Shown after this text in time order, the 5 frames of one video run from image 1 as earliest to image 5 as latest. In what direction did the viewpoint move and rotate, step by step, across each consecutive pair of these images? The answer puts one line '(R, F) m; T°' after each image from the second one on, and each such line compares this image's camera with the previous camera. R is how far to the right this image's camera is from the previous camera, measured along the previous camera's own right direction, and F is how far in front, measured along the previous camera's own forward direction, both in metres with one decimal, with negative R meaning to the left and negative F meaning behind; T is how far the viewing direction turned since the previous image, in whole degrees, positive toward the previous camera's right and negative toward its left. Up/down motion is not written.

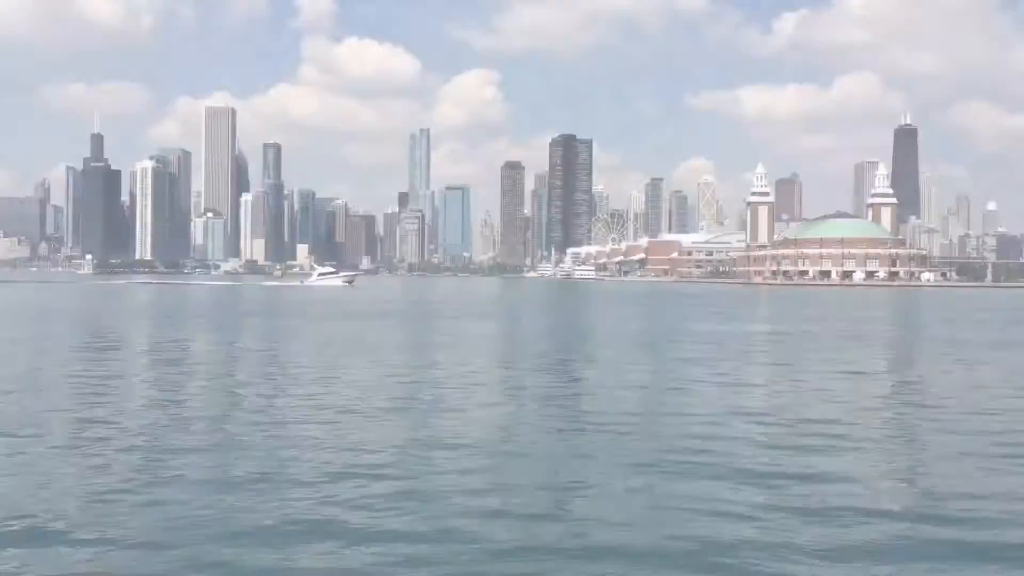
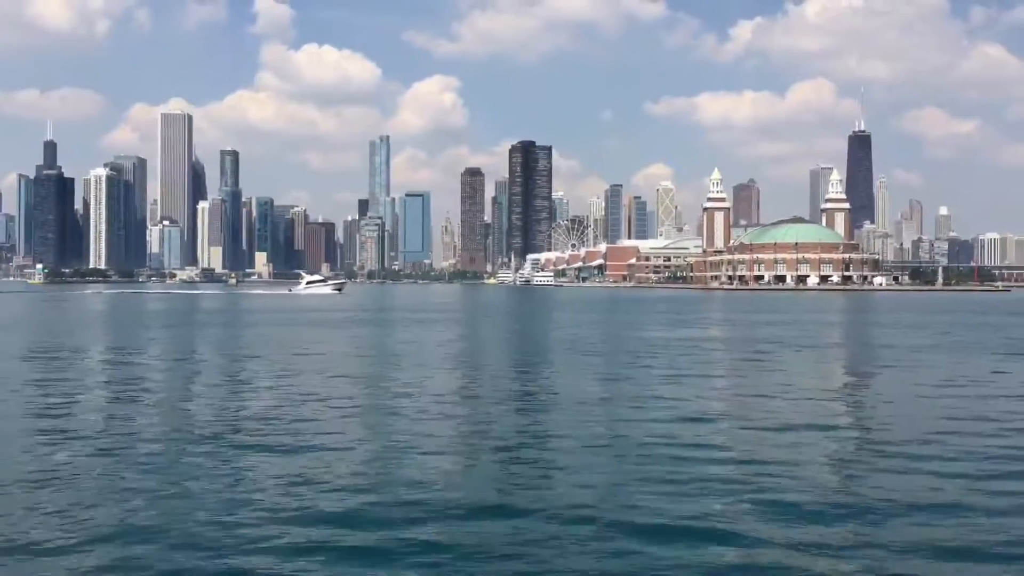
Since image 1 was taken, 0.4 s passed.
(+0.1, 0.0) m; +2°
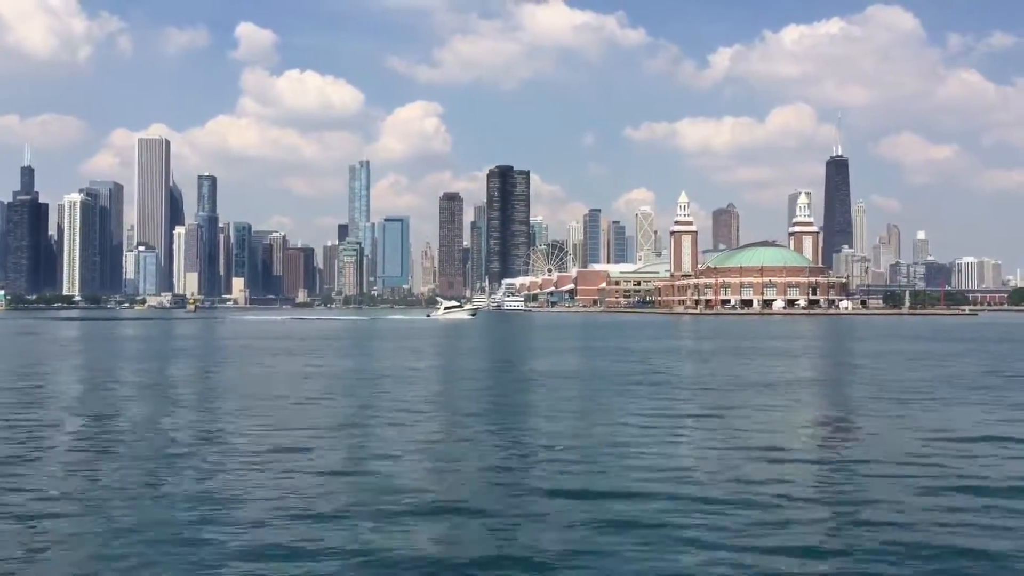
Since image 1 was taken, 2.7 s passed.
(+1.2, +1.0) m; +1°
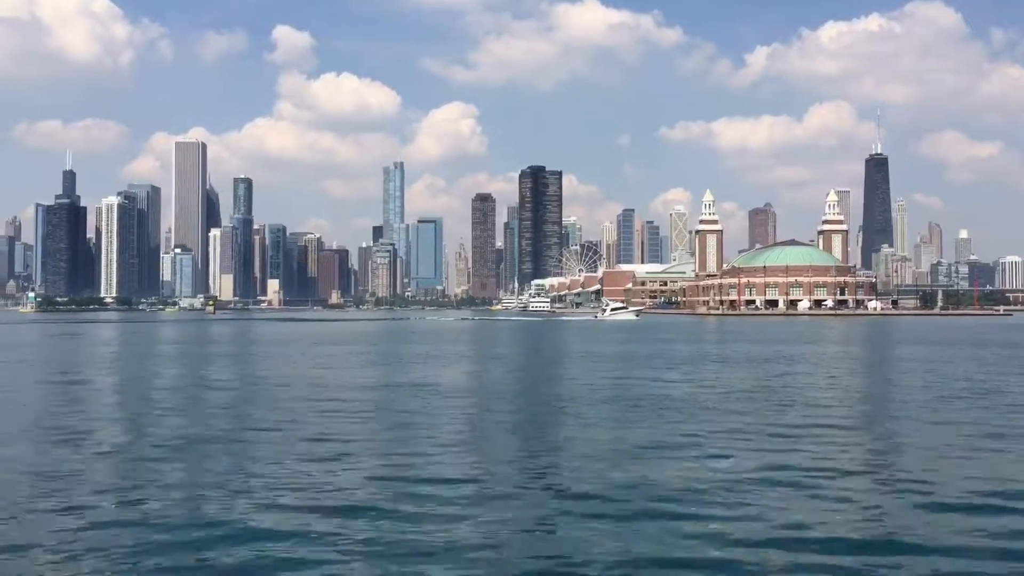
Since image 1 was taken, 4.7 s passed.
(+1.0, +1.0) m; -2°
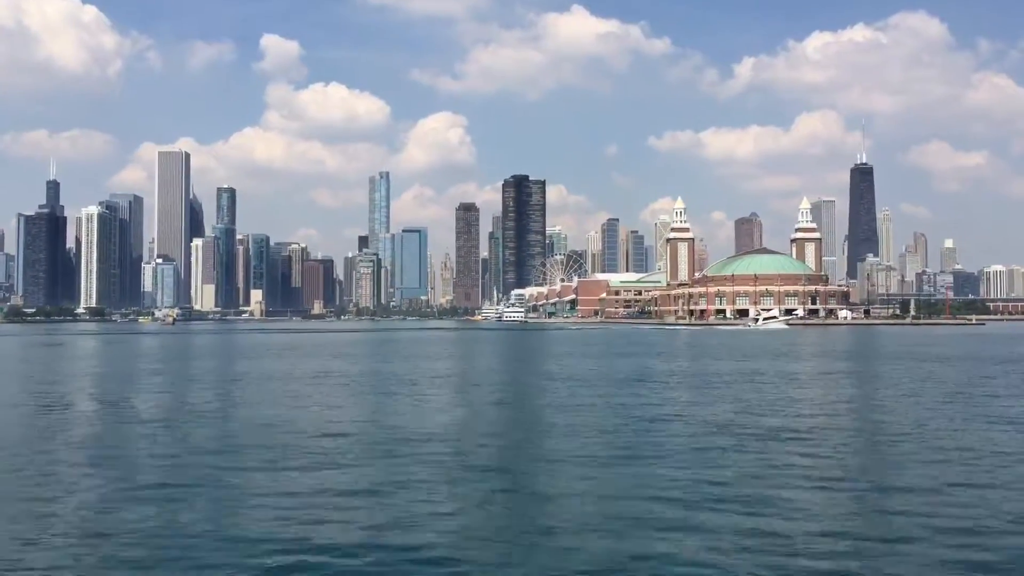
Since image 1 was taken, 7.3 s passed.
(+1.3, +1.3) m; 0°
